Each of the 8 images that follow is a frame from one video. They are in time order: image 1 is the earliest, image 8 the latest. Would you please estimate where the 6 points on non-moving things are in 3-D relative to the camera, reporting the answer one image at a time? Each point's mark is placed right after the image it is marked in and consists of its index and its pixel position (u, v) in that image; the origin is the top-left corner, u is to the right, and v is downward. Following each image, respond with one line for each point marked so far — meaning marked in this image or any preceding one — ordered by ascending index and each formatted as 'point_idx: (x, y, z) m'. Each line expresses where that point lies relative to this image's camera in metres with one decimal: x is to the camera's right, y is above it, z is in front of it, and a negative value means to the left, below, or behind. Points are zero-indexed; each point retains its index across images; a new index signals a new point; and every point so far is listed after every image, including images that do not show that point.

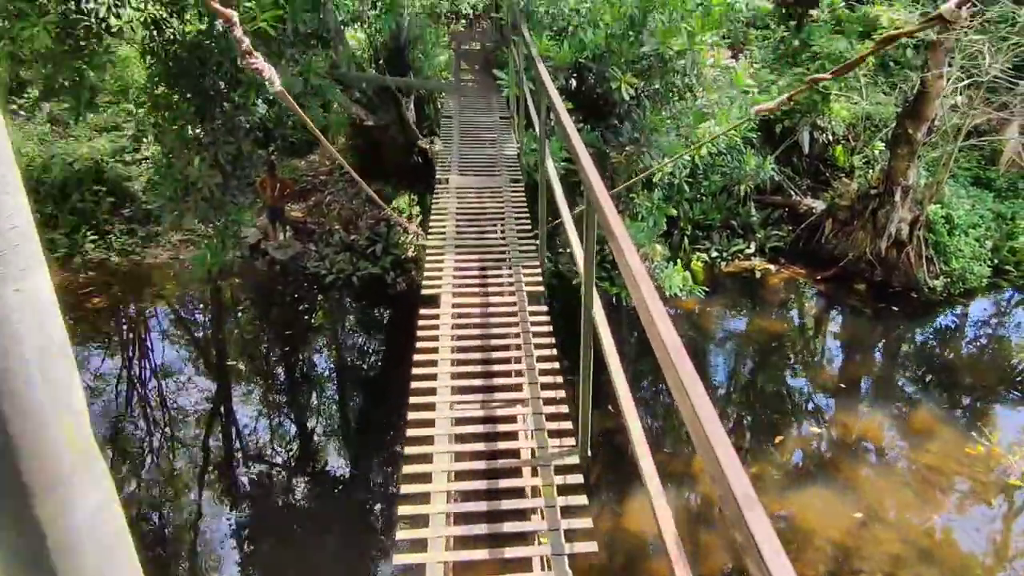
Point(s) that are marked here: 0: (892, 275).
0: (+2.7, +0.1, +6.0) m
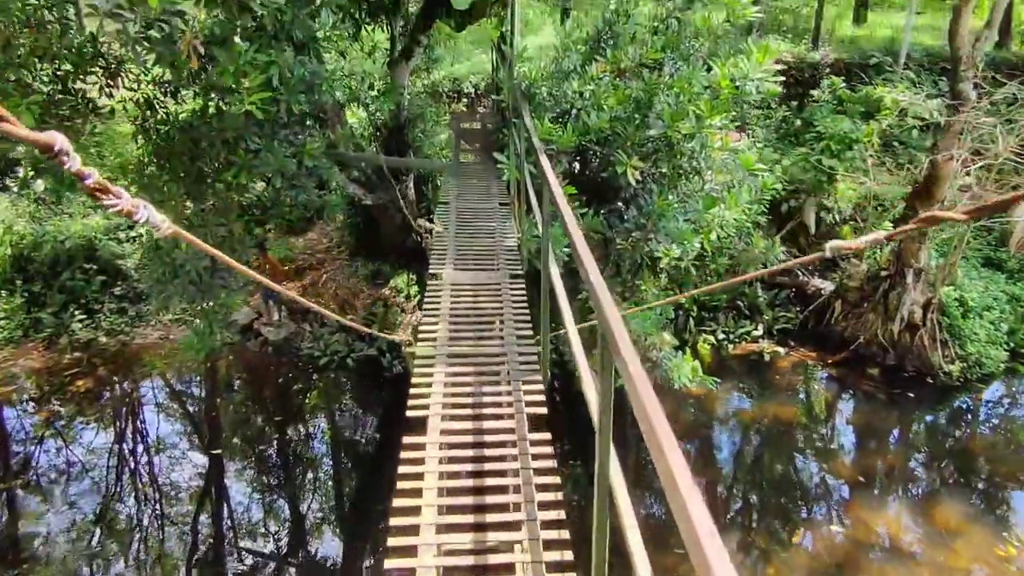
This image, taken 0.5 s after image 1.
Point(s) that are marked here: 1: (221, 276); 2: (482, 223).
0: (+2.7, -0.5, +5.8) m
1: (-1.4, +0.1, +4.2) m
2: (-0.1, +0.4, +4.3) m
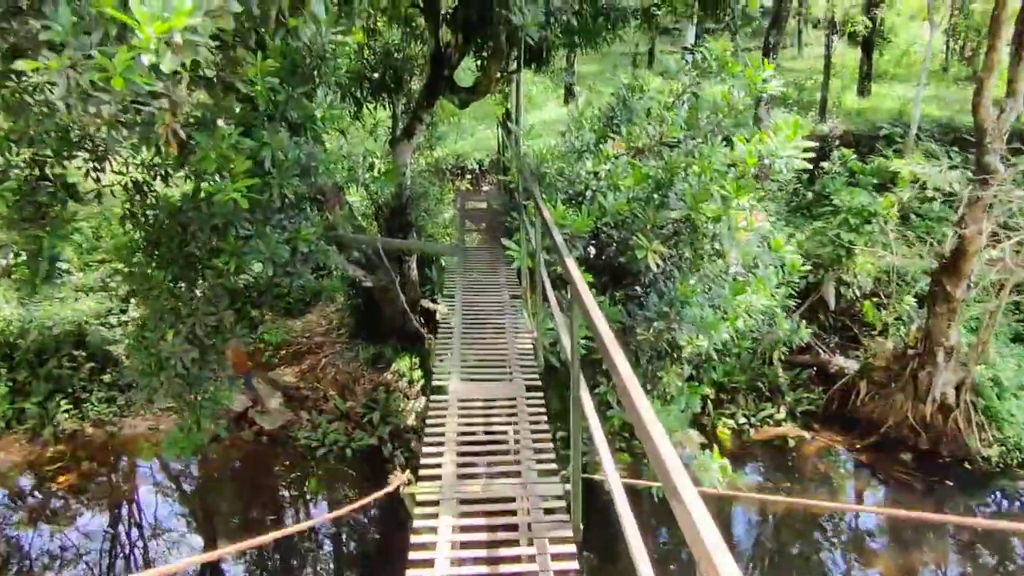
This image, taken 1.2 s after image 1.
0: (+2.8, -1.0, +5.4) m
1: (-1.4, -0.4, +3.9) m
2: (-0.1, -0.1, +4.1) m
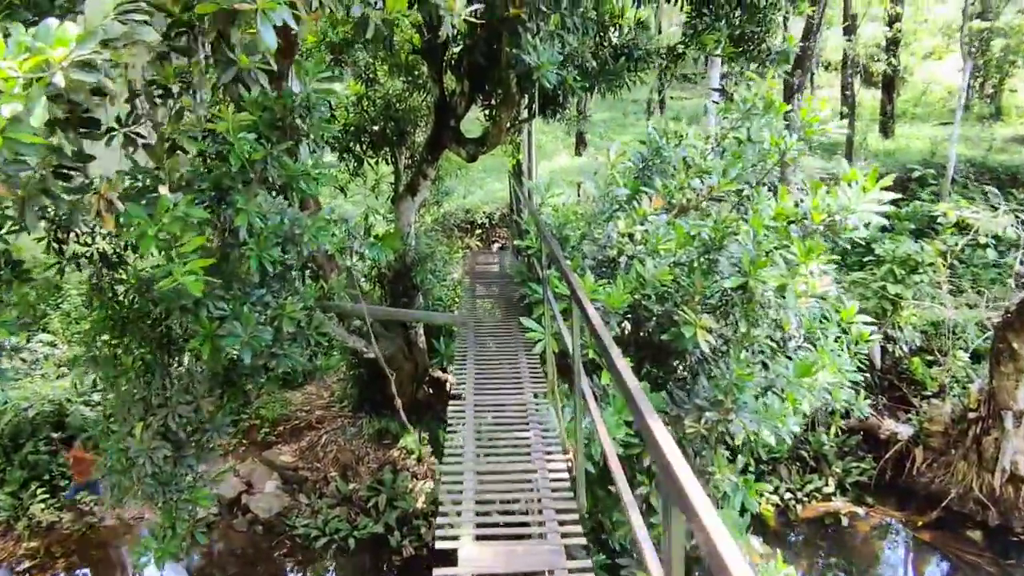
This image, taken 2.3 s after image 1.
0: (+2.9, -1.3, +4.8) m
1: (-1.3, -0.7, +3.4) m
2: (0.0, -0.4, +3.6) m
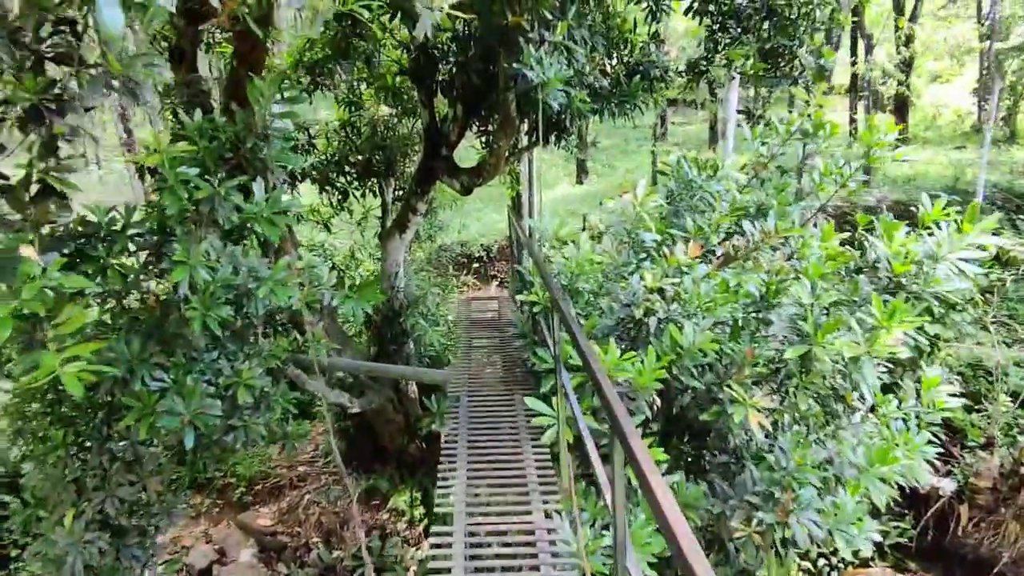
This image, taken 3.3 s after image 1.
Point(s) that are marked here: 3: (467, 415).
0: (+2.9, -1.5, +4.3) m
1: (-1.3, -0.9, +2.9) m
2: (0.0, -0.6, +3.1) m
3: (-0.2, -0.5, +3.4) m
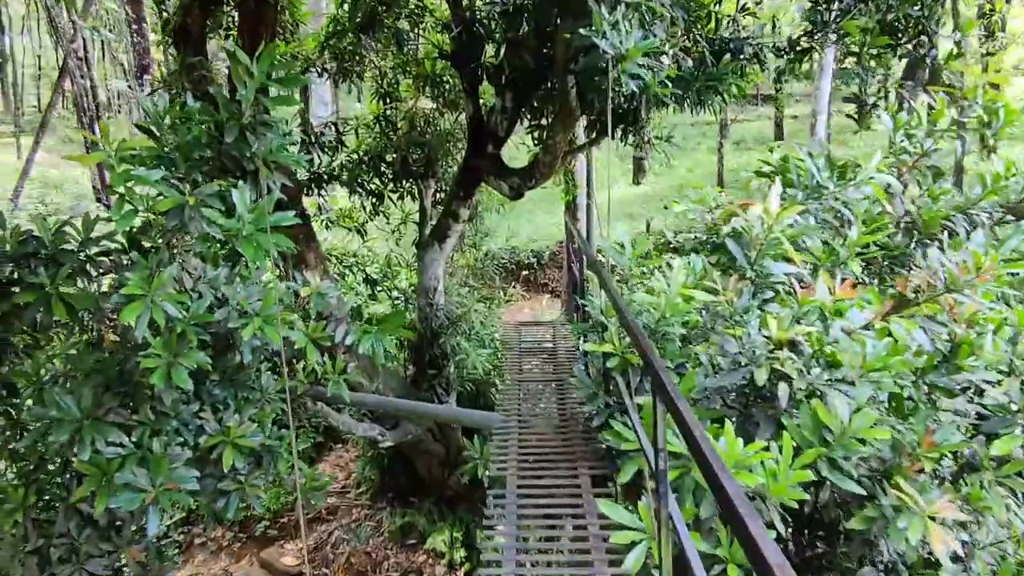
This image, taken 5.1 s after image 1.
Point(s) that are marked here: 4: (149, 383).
0: (+3.1, -1.6, +3.6) m
1: (-1.1, -1.0, +2.4) m
2: (+0.2, -0.7, +2.5) m
3: (0.0, -0.6, +2.8) m
4: (-0.7, -0.2, +1.7) m
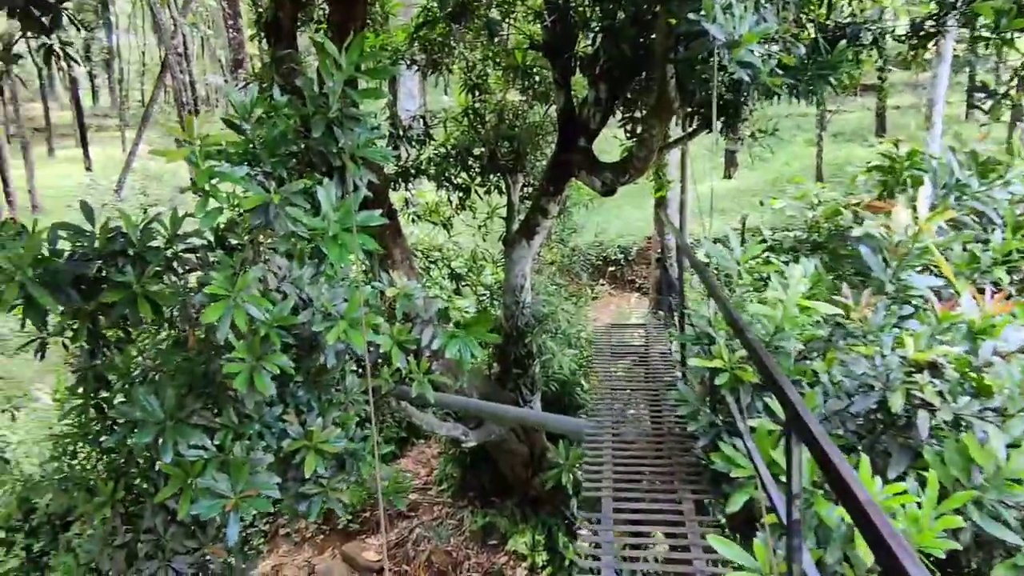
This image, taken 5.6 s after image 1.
0: (+3.4, -1.7, +3.1) m
1: (-0.9, -1.0, +2.4) m
2: (+0.4, -0.7, +2.4) m
3: (+0.3, -0.6, +2.7) m
4: (-0.5, -0.2, +1.6) m
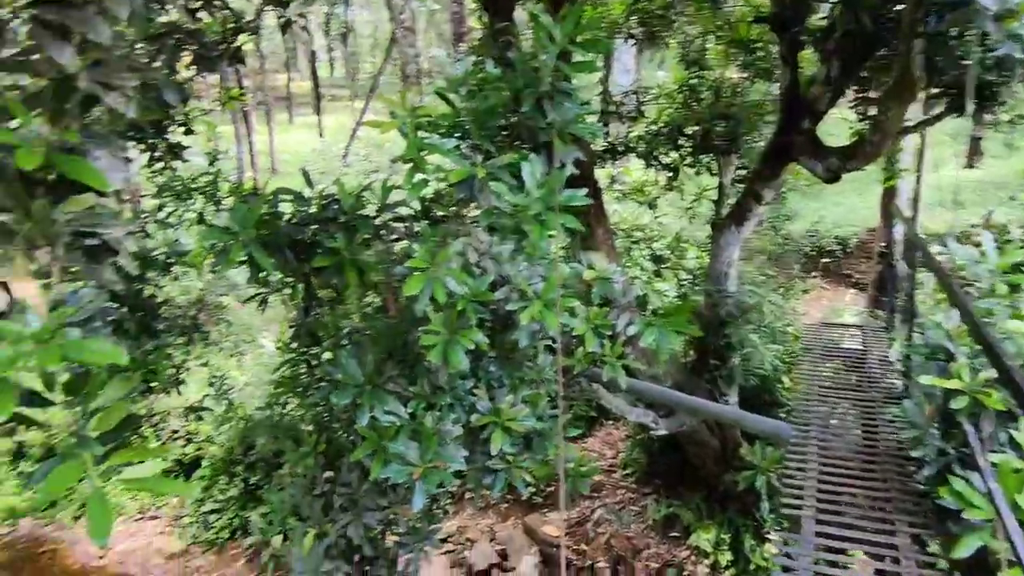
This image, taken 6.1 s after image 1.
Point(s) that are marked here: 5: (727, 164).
0: (+3.9, -1.9, +2.2) m
1: (-0.4, -0.9, +2.5) m
2: (+0.9, -0.7, +2.2) m
3: (+0.9, -0.6, +2.5) m
4: (-0.2, -0.1, +1.6) m
5: (+0.9, +0.5, +3.5) m
